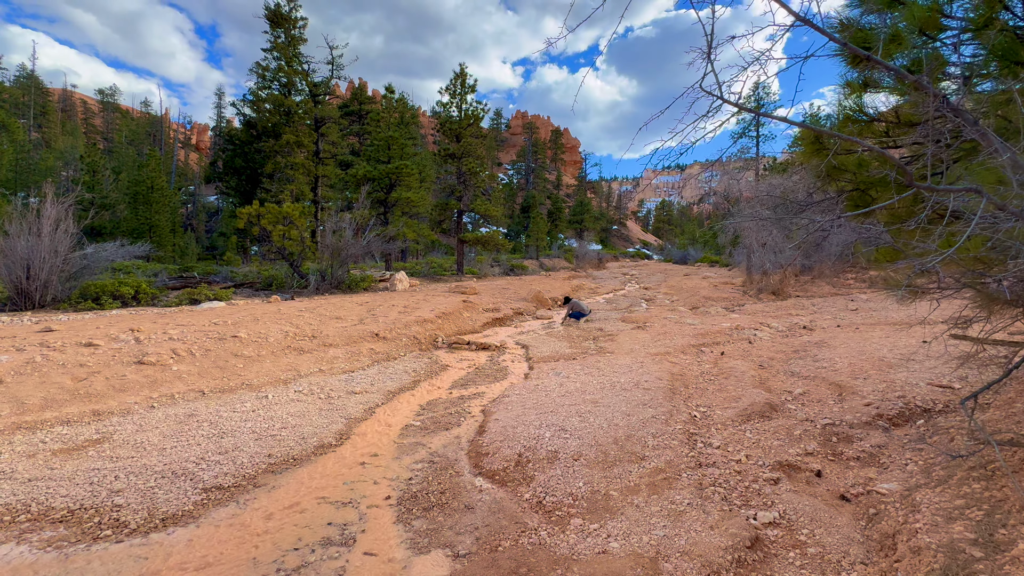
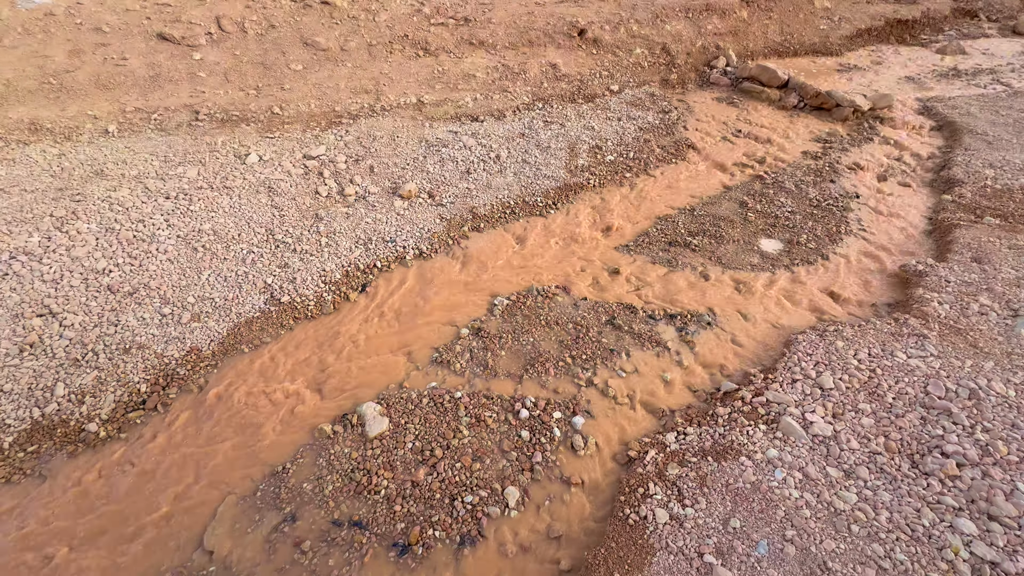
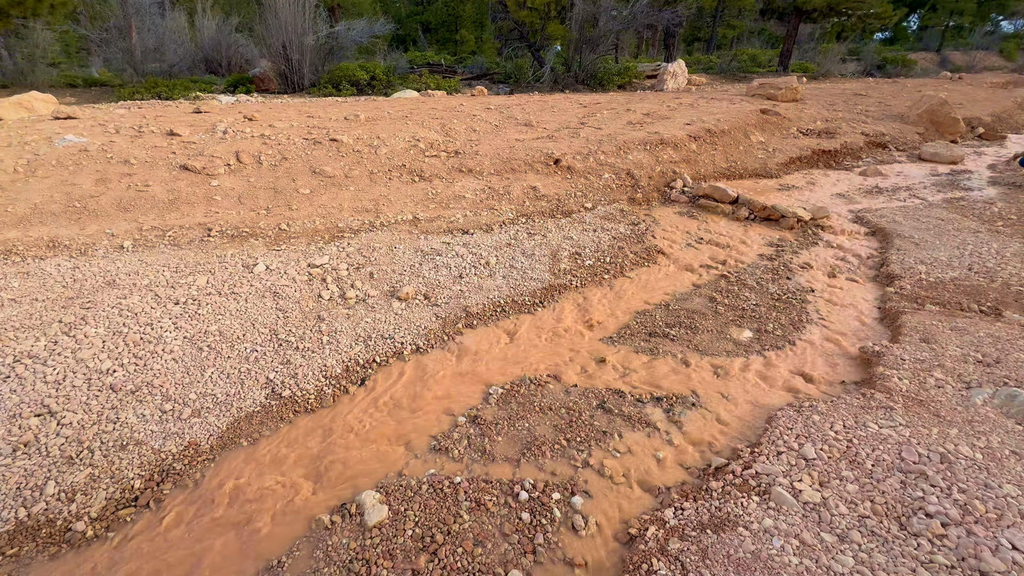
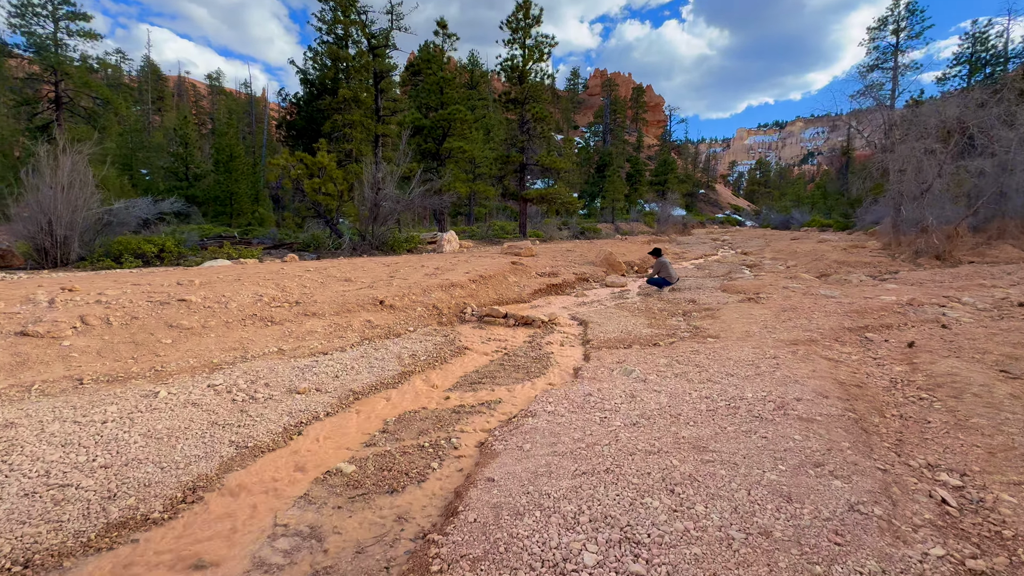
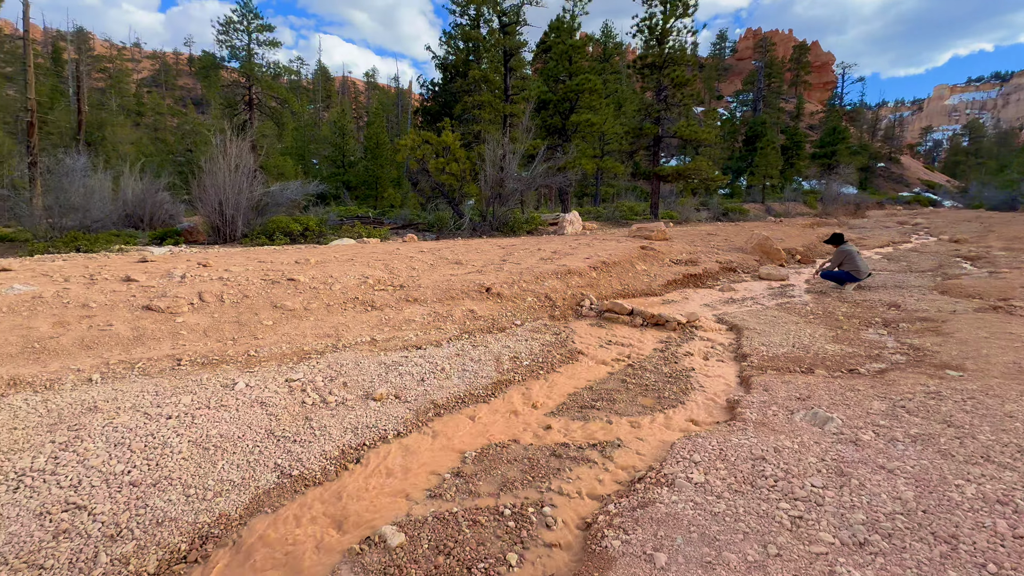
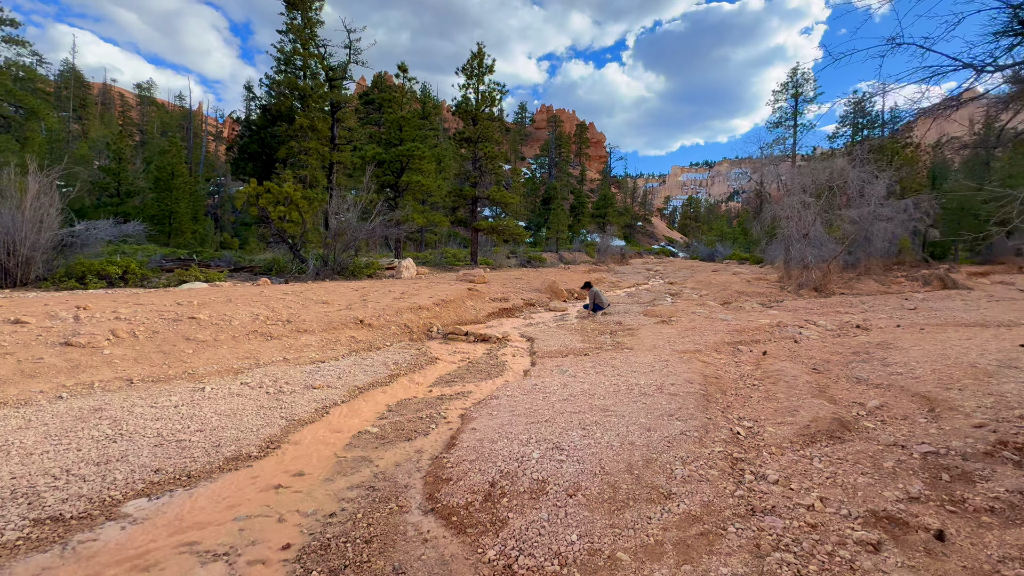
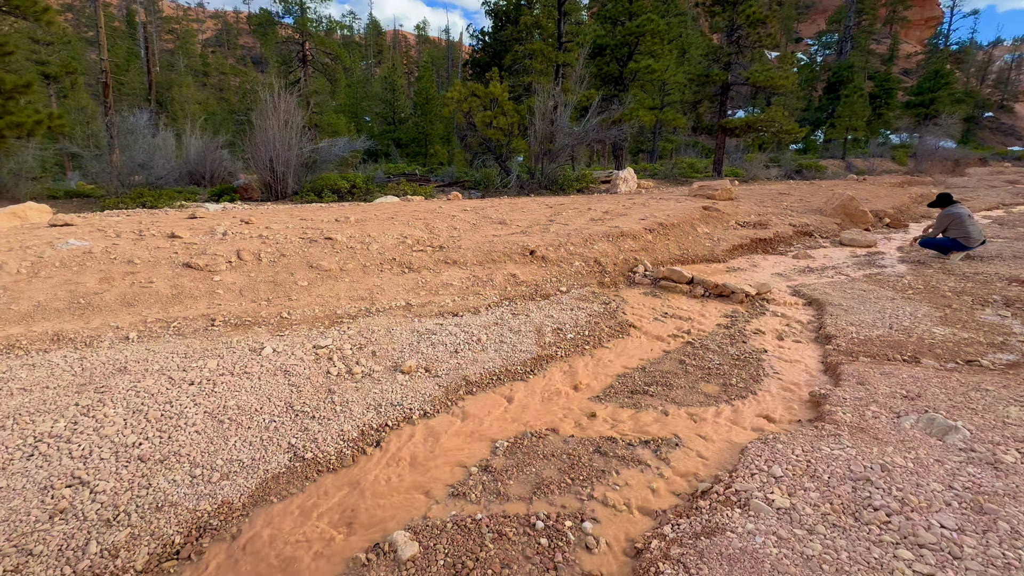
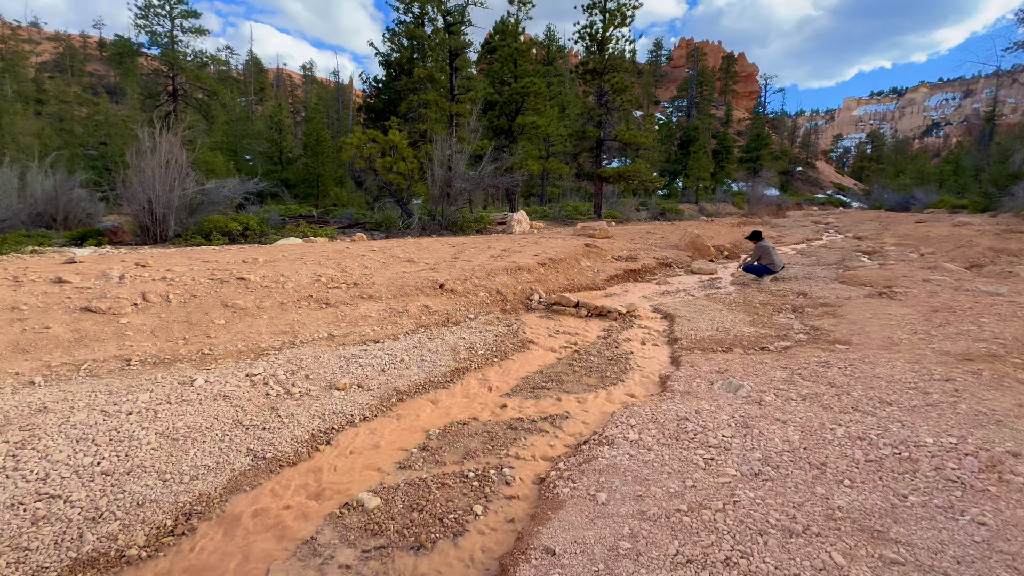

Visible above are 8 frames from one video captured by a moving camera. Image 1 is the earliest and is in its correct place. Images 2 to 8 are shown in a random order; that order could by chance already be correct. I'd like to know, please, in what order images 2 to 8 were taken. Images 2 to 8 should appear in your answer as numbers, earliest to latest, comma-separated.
6, 4, 8, 5, 7, 3, 2
